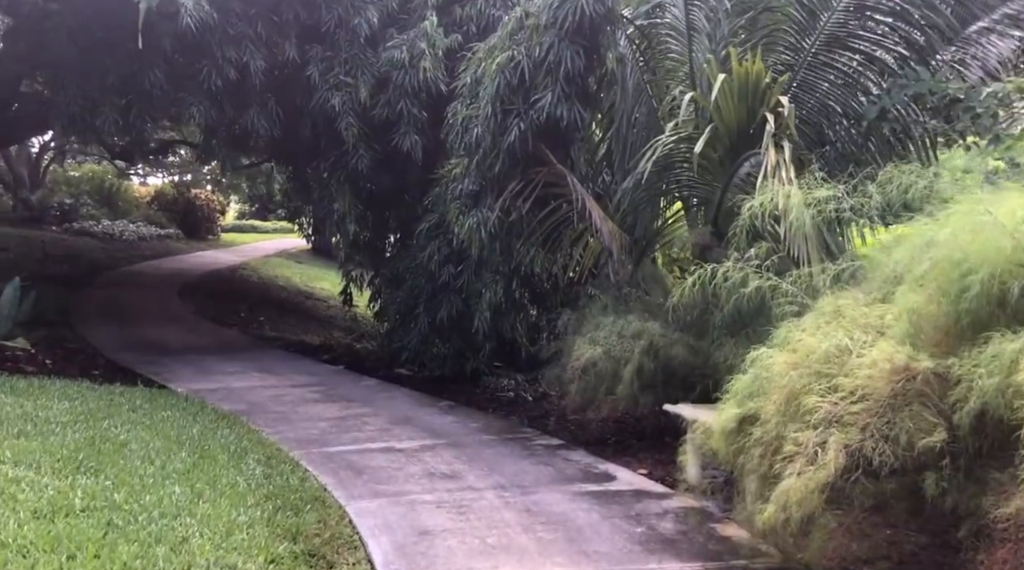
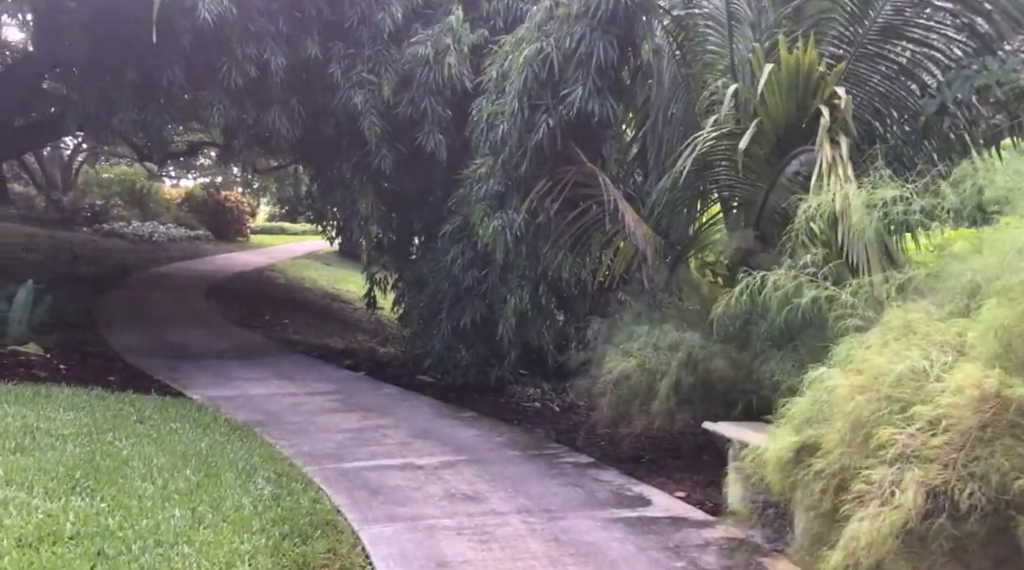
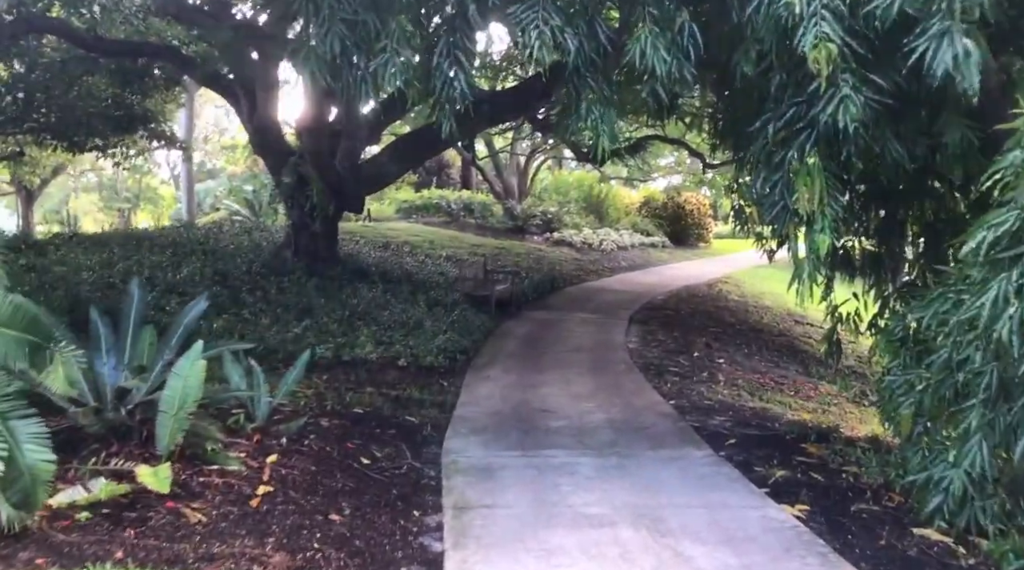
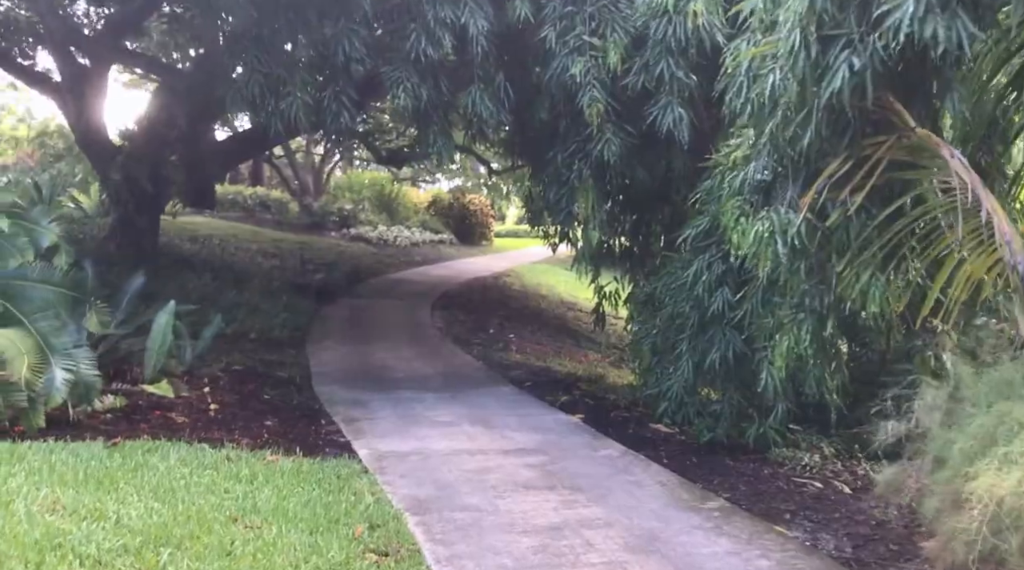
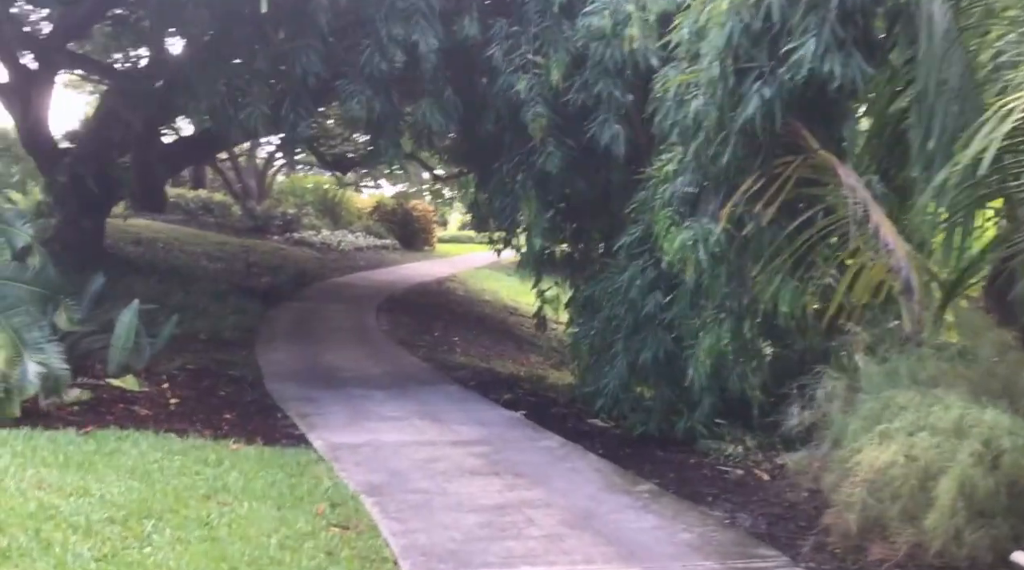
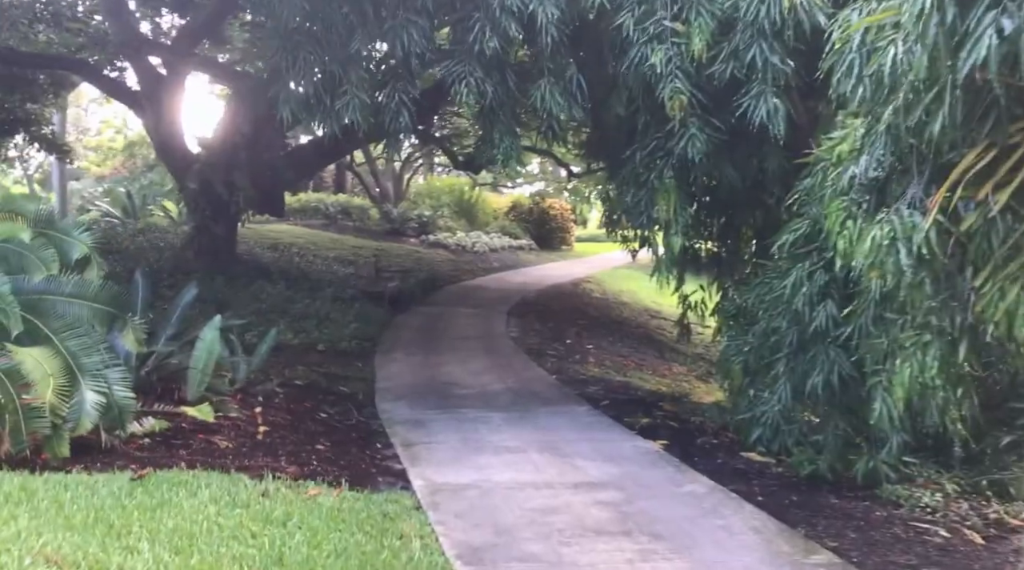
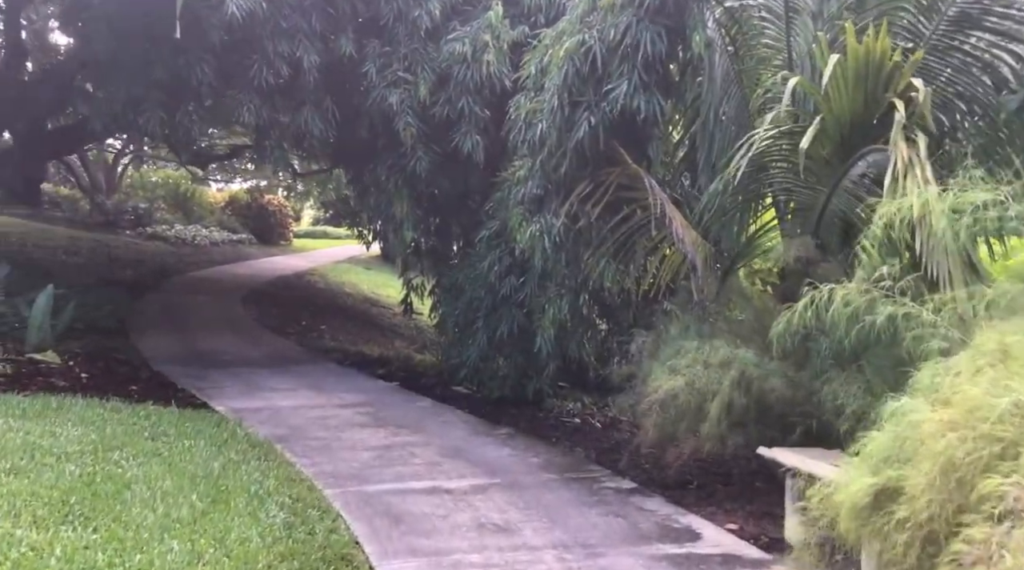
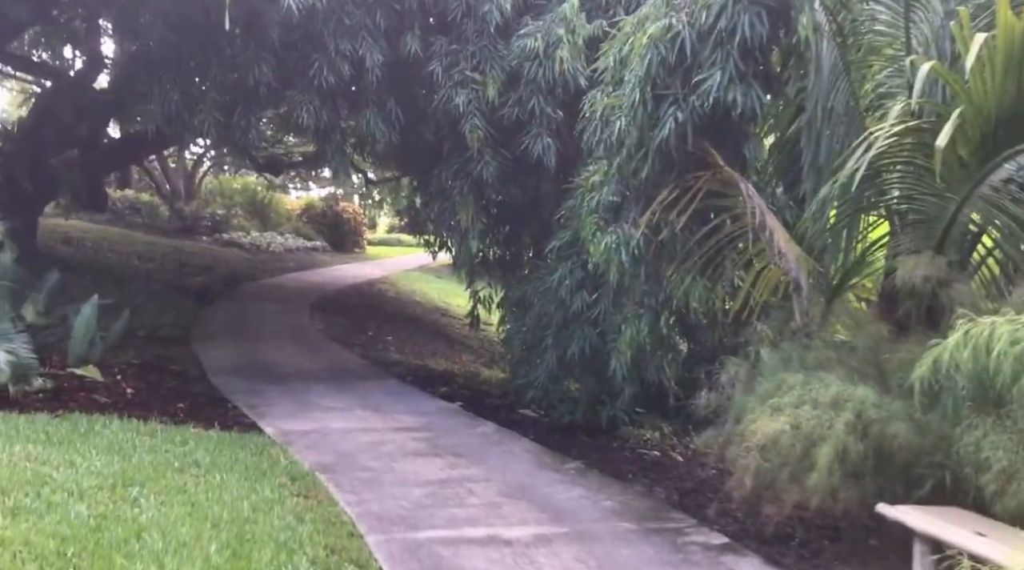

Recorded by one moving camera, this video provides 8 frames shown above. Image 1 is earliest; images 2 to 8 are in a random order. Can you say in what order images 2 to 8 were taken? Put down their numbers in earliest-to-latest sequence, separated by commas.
2, 7, 8, 5, 4, 6, 3
